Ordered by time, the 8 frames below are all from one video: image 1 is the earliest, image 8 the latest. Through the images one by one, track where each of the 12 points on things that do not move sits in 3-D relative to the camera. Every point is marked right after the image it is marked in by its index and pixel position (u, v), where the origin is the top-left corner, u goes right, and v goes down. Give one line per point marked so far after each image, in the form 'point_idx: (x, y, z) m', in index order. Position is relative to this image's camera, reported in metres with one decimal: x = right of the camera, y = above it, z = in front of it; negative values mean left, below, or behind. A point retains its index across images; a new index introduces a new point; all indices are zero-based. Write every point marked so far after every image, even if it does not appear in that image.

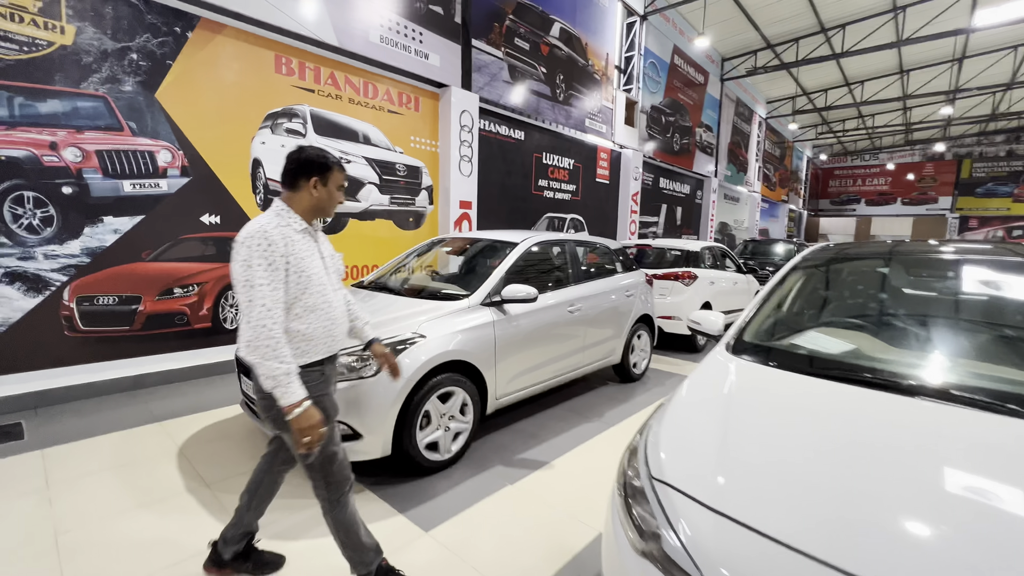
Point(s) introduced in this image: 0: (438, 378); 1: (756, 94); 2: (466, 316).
0: (-0.5, -0.6, +2.8) m
1: (+8.8, +7.0, +16.2) m
2: (-0.3, -0.2, +3.1) m
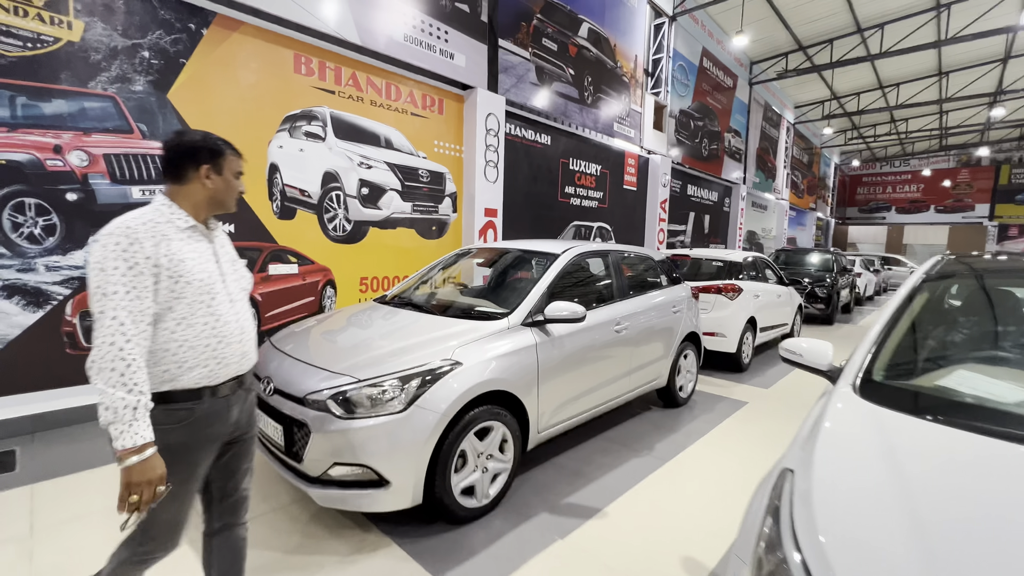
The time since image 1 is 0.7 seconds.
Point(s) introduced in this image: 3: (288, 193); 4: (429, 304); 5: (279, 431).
0: (-0.2, -0.7, +2.4) m
1: (+9.5, +6.6, +15.7) m
2: (0.0, -0.3, +2.7) m
3: (-2.3, +1.0, +4.6) m
4: (-0.7, -0.1, +3.4) m
5: (-1.2, -0.7, +2.3) m
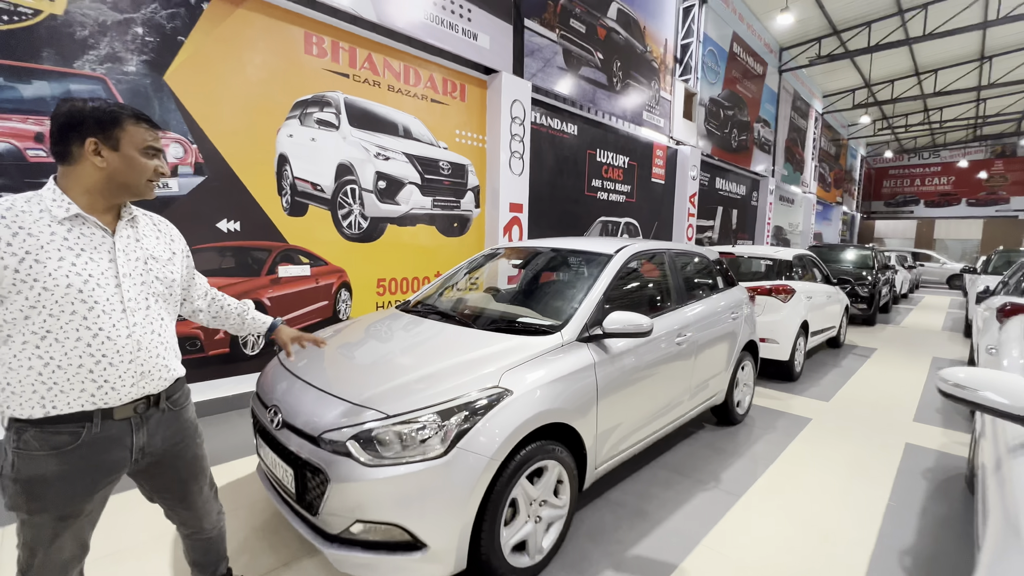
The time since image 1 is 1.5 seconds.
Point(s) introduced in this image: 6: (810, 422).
0: (+0.1, -0.7, +2.0) m
1: (+10.0, +6.7, +15.0) m
2: (+0.2, -0.3, +2.2) m
3: (-2.0, +0.9, +4.1) m
4: (-0.4, -0.2, +3.0) m
5: (-0.9, -0.8, +1.9) m
6: (+2.6, -1.2, +4.0) m
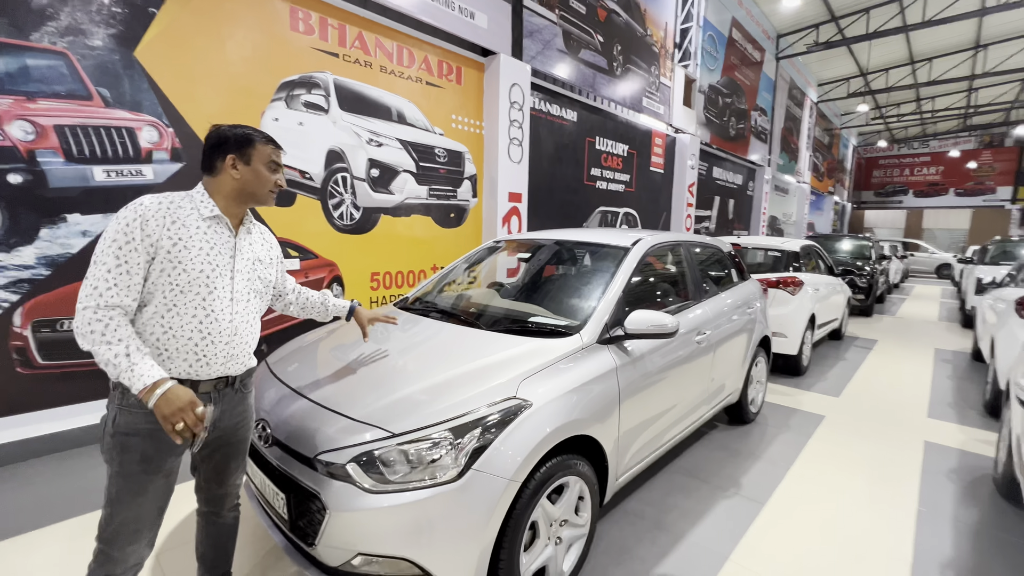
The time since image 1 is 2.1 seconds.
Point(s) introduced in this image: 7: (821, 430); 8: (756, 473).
0: (+0.1, -0.7, +1.8) m
1: (+9.8, +7.0, +14.8) m
2: (+0.3, -0.3, +2.0) m
3: (-1.9, +1.0, +3.9) m
4: (-0.3, -0.1, +2.8) m
5: (-0.9, -0.8, +1.7) m
6: (+2.7, -1.1, +3.8) m
7: (+2.5, -1.1, +3.6) m
8: (+1.6, -1.2, +3.0) m
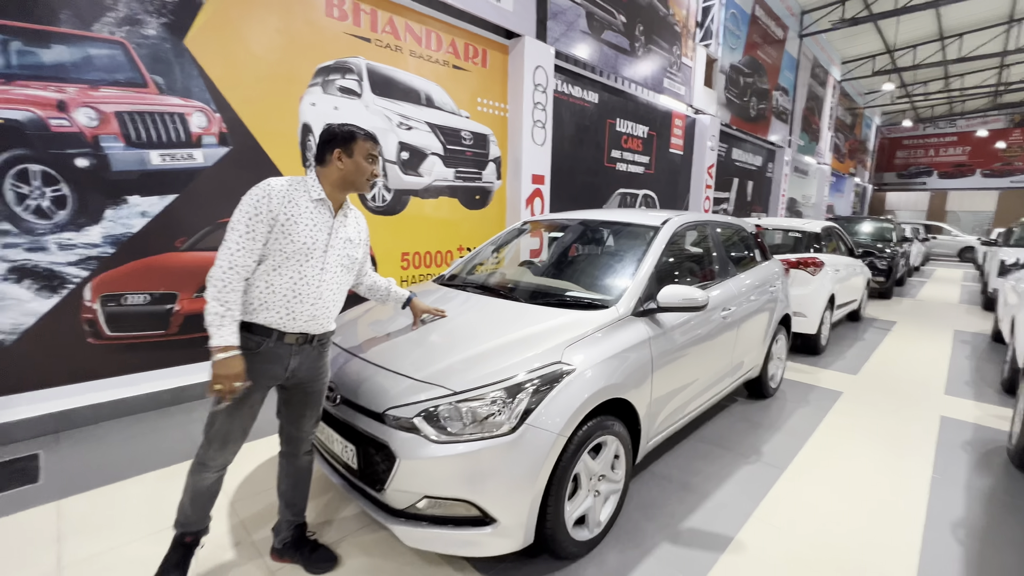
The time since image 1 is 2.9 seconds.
0: (+0.3, -0.6, +1.9) m
1: (+10.3, +7.6, +14.5) m
2: (+0.5, -0.2, +2.2) m
3: (-1.7, +1.2, +4.0) m
4: (-0.1, 0.0, +2.9) m
5: (-0.7, -0.7, +1.9) m
6: (+2.9, -0.9, +3.9) m
7: (+2.7, -1.0, +3.8) m
8: (+1.8, -1.1, +3.1) m
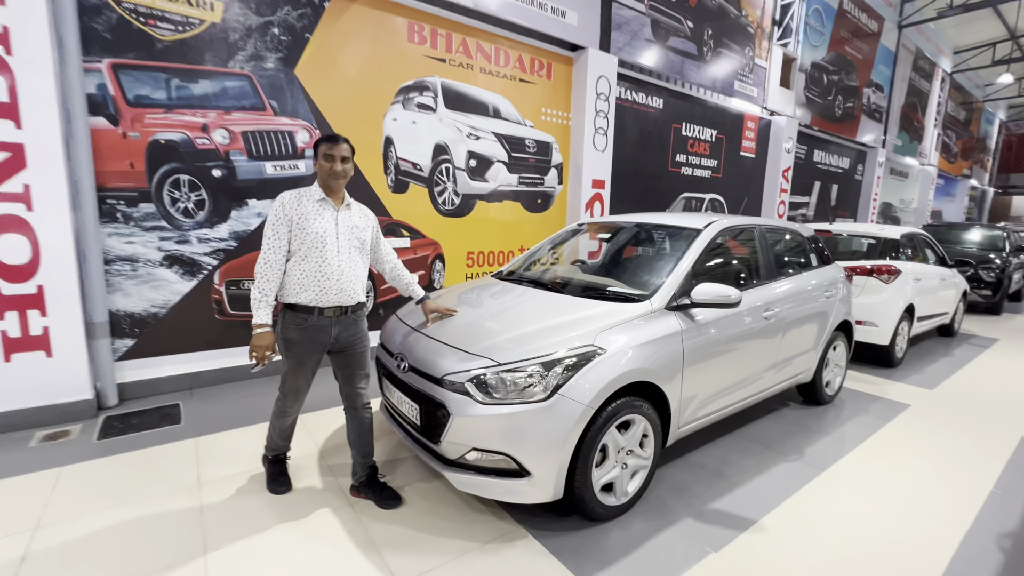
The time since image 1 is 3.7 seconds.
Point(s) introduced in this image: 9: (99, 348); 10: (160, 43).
0: (+0.5, -0.6, +2.2) m
1: (+12.5, +7.1, +13.1) m
2: (+0.7, -0.2, +2.4) m
3: (-1.1, +1.2, +4.5) m
4: (+0.3, 0.0, +3.2) m
5: (-0.5, -0.6, +2.3) m
6: (+3.3, -1.0, +3.8) m
7: (+3.1, -1.0, +3.6) m
8: (+2.1, -1.1, +3.1) m
9: (-3.0, -0.4, +3.2) m
10: (-2.6, +1.8, +3.4) m
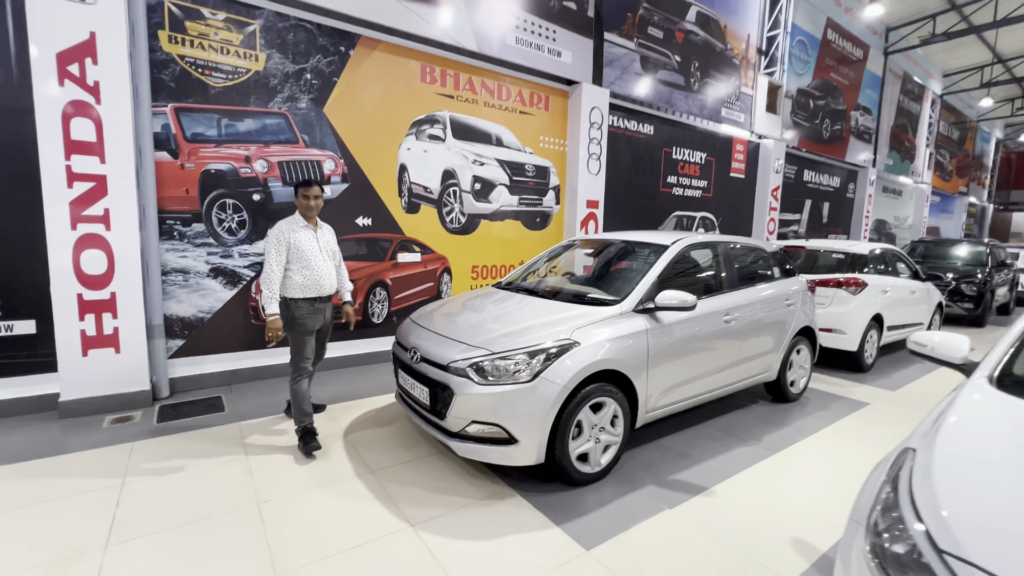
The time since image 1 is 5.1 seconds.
0: (+0.5, -0.6, +2.7) m
1: (+12.7, +6.7, +13.7) m
2: (+0.7, -0.2, +2.9) m
3: (-1.1, +1.1, +5.1) m
4: (+0.2, 0.0, +3.8) m
5: (-0.5, -0.6, +2.8) m
6: (+3.3, -1.1, +4.2) m
7: (+3.1, -1.1, +4.0) m
8: (+2.1, -1.2, +3.6) m
9: (-3.0, -0.5, +3.8) m
10: (-2.7, +1.8, +4.0) m
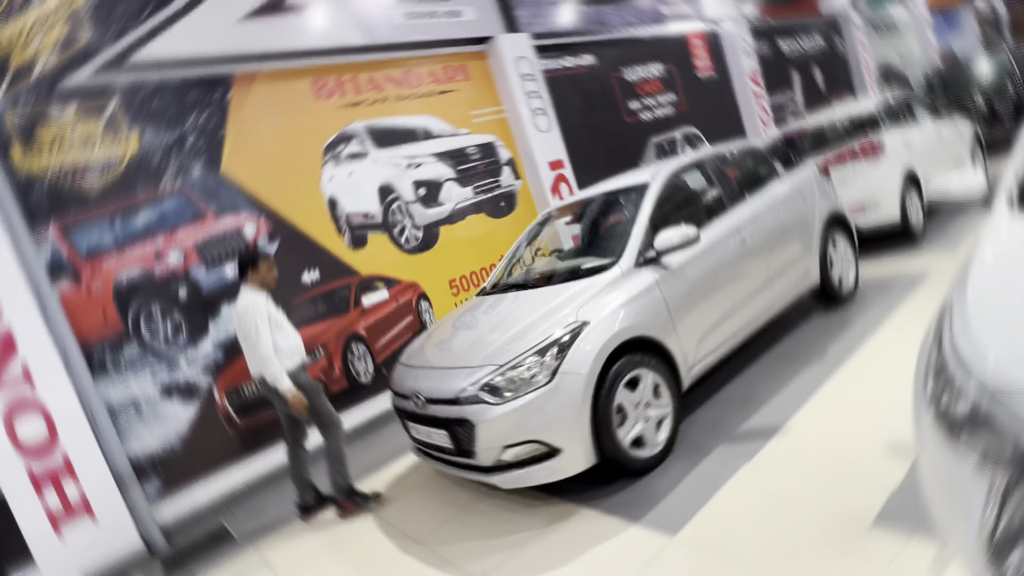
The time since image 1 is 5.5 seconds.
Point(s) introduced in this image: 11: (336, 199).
0: (+0.3, -0.6, +2.2) m
1: (+10.0, +11.0, +12.0) m
2: (+0.4, -0.1, +2.3) m
3: (-1.6, +0.7, +4.6) m
4: (-0.1, 0.0, +3.2) m
5: (-0.6, -0.9, +2.3) m
6: (+3.2, 0.0, +3.5) m
7: (+3.0, -0.1, +3.4) m
8: (+2.1, -0.5, +3.0) m
9: (-3.0, -1.5, +3.5) m
10: (-3.4, +0.8, +3.6) m
11: (-1.8, +0.9, +4.6) m
